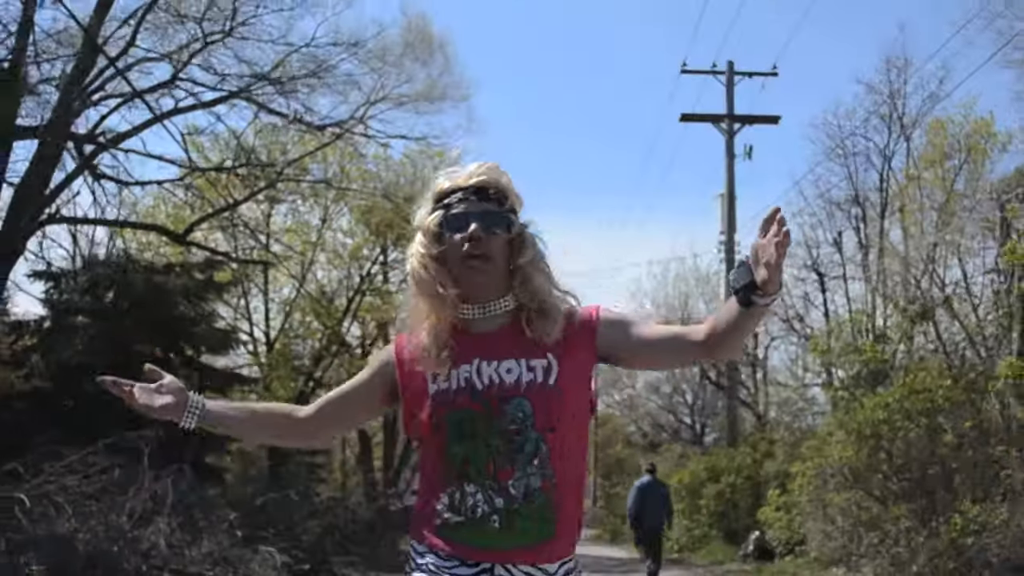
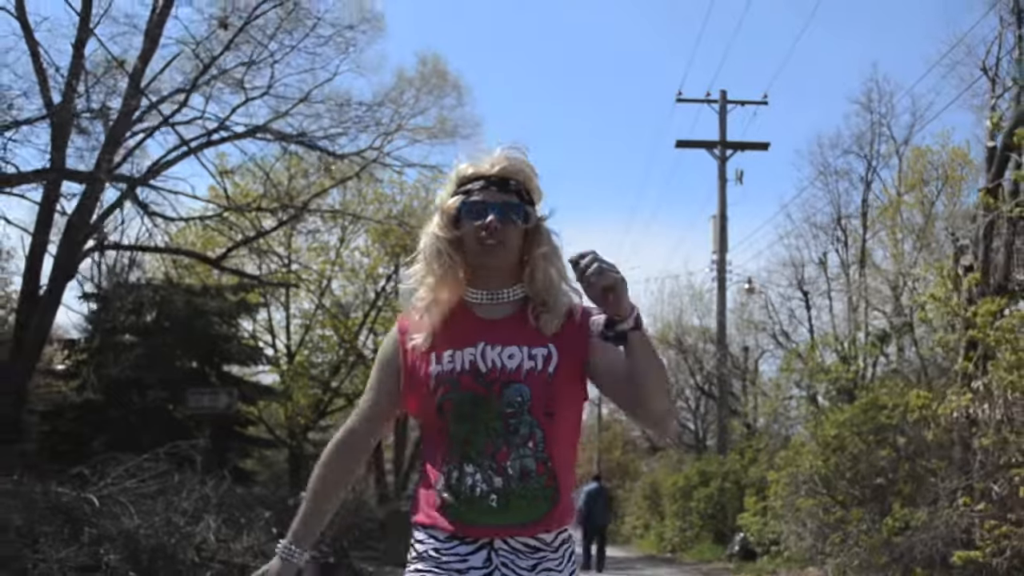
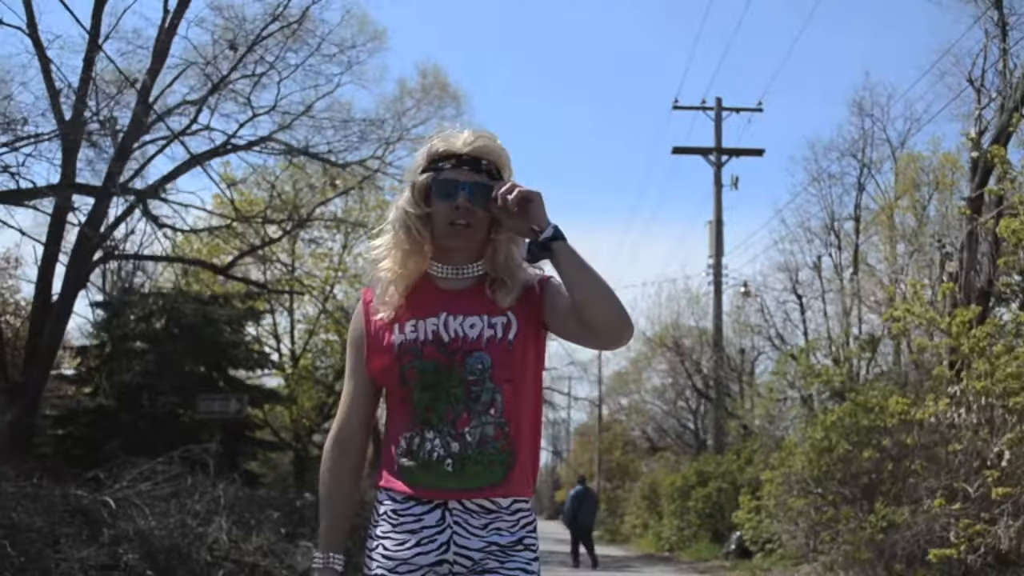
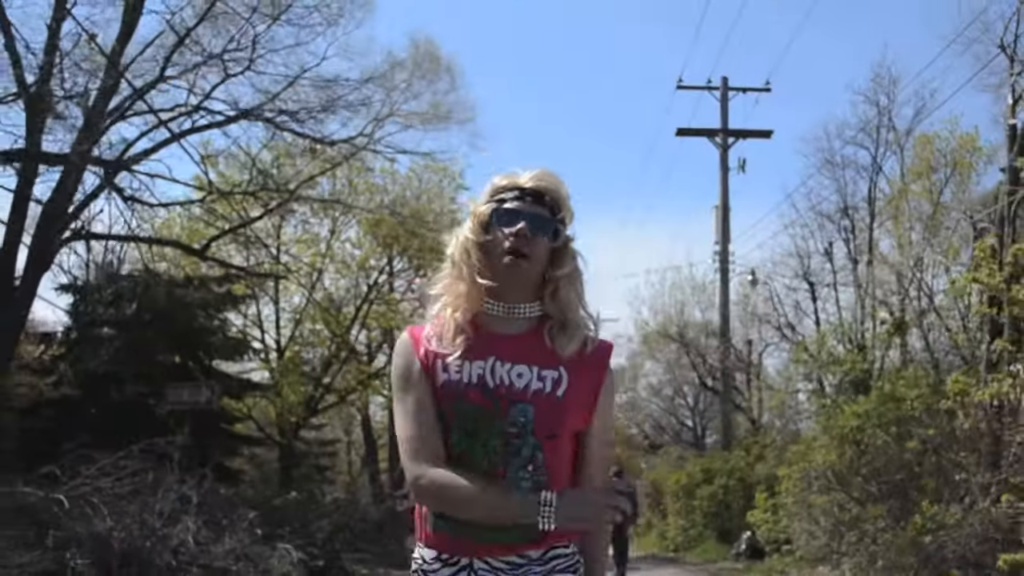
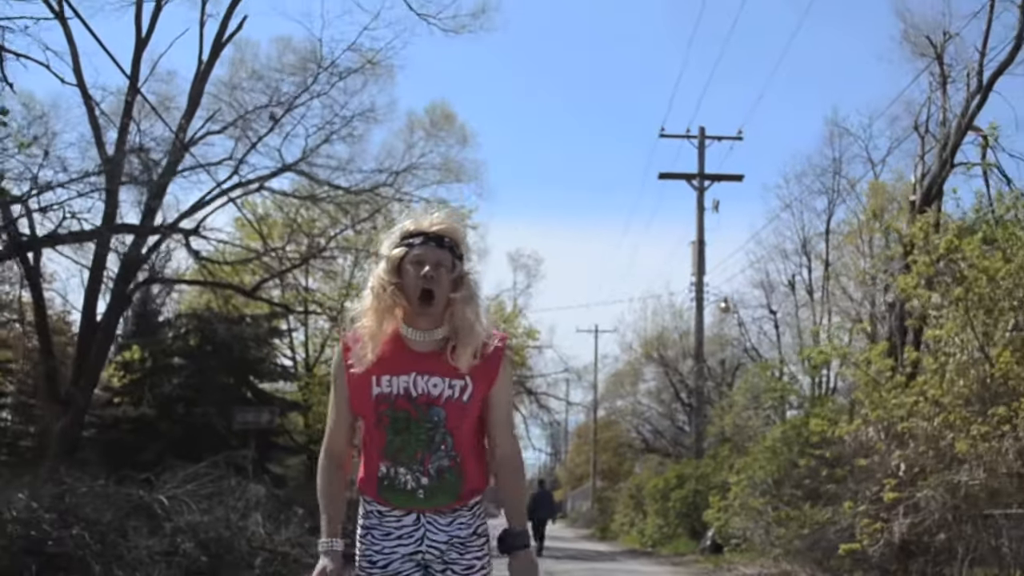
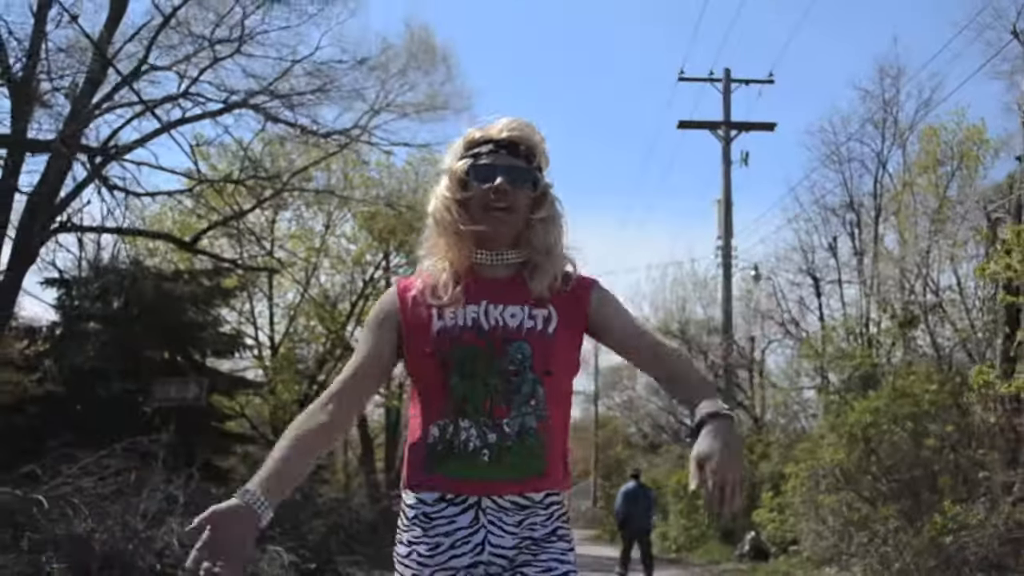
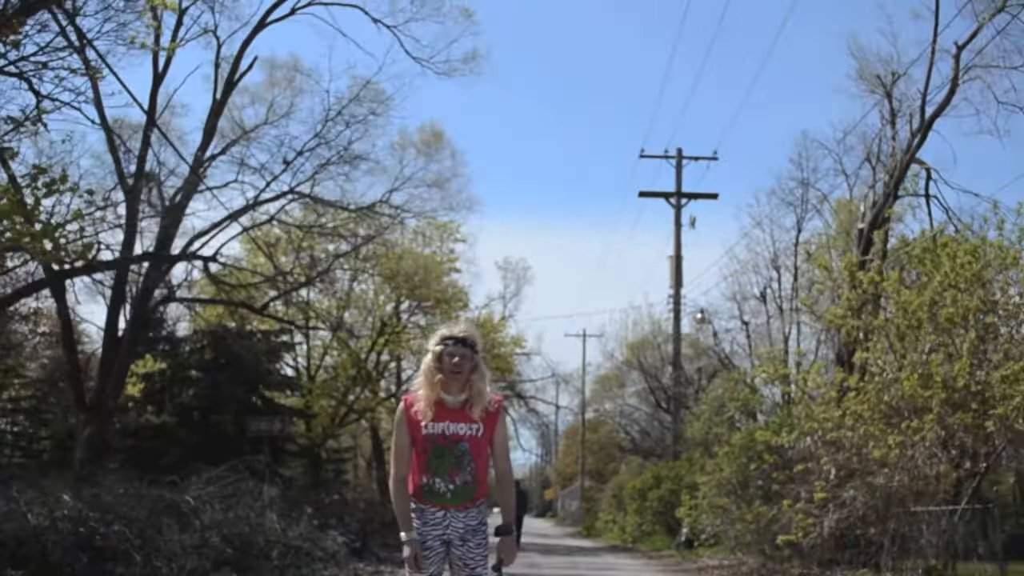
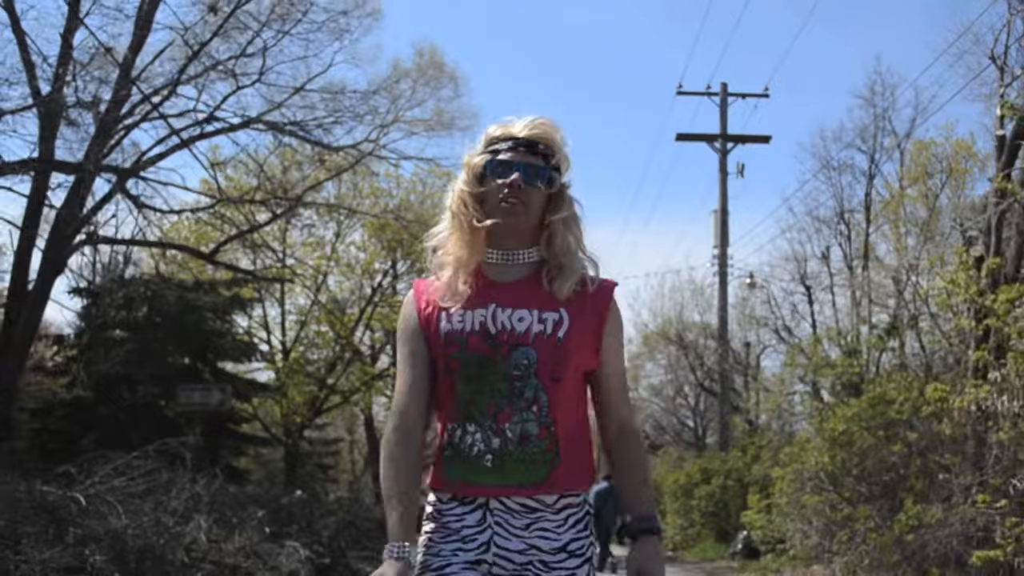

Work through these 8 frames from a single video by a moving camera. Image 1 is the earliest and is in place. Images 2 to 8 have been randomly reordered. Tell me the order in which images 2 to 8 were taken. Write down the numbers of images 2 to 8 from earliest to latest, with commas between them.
6, 4, 8, 2, 3, 5, 7
